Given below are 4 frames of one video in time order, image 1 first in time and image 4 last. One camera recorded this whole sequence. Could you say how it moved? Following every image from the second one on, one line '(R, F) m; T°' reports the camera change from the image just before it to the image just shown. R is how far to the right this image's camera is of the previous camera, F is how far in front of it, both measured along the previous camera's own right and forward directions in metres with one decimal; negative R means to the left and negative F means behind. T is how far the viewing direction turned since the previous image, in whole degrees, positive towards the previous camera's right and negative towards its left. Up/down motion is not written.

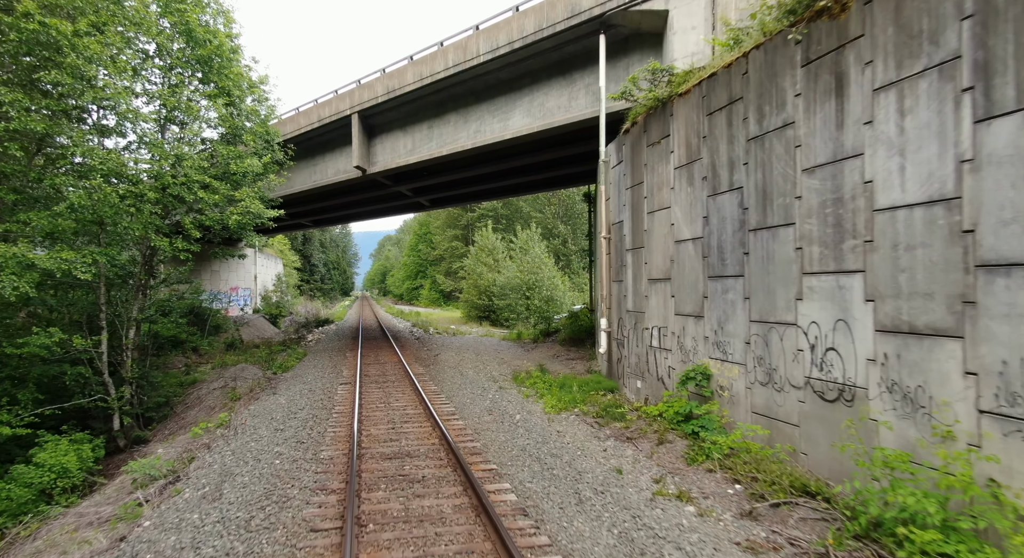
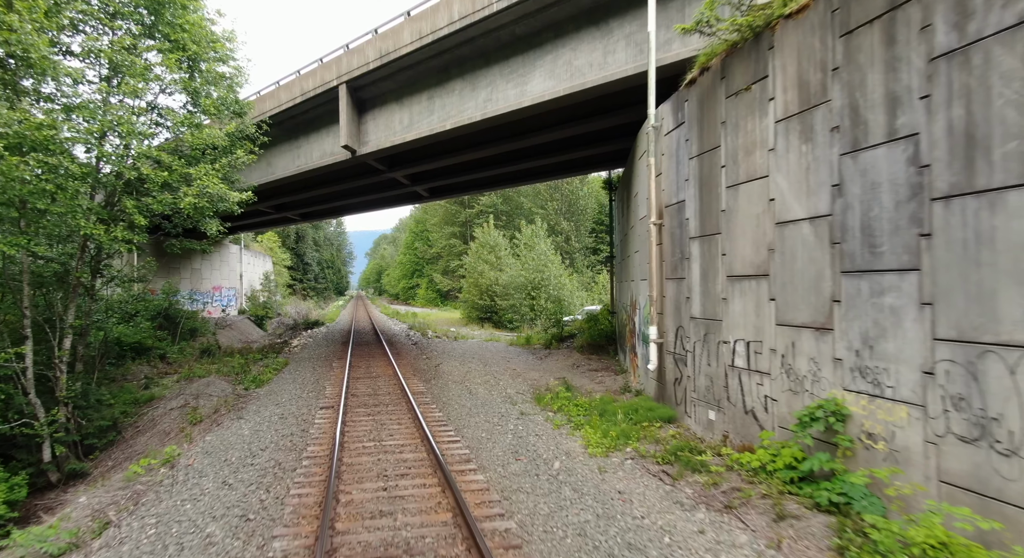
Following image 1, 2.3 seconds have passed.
(-0.5, +2.1) m; 0°
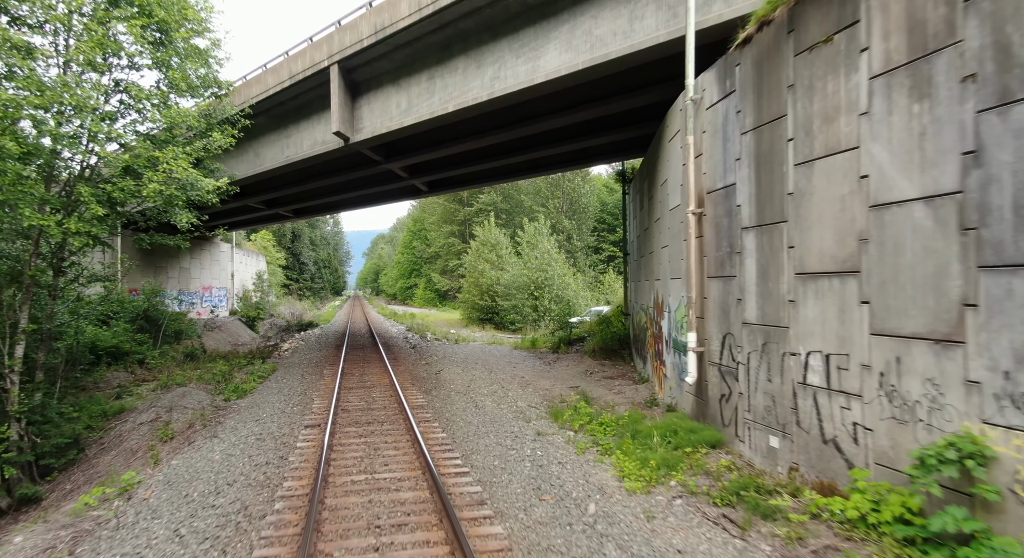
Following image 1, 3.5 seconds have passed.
(-0.2, +1.1) m; 0°
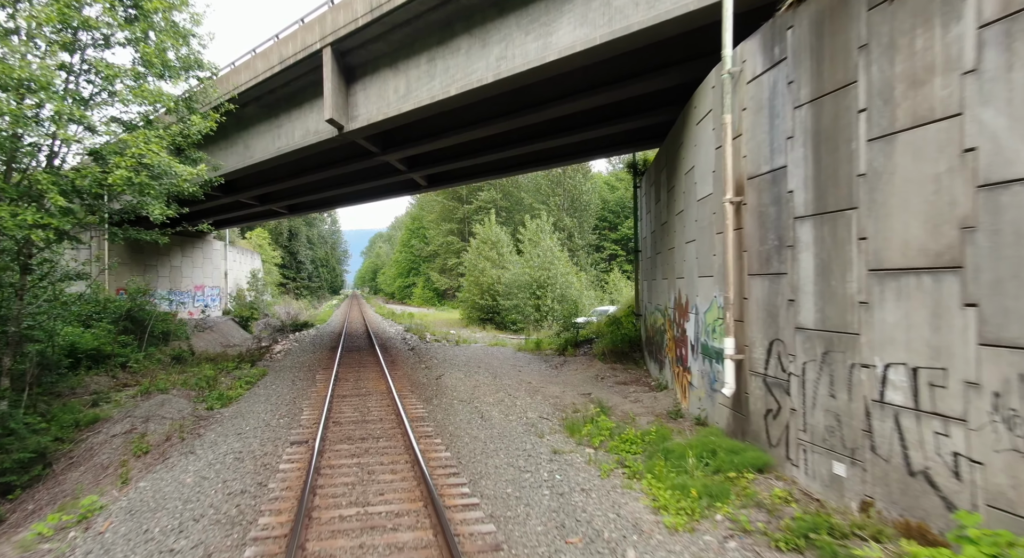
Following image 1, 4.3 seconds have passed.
(-0.2, +0.8) m; 0°
